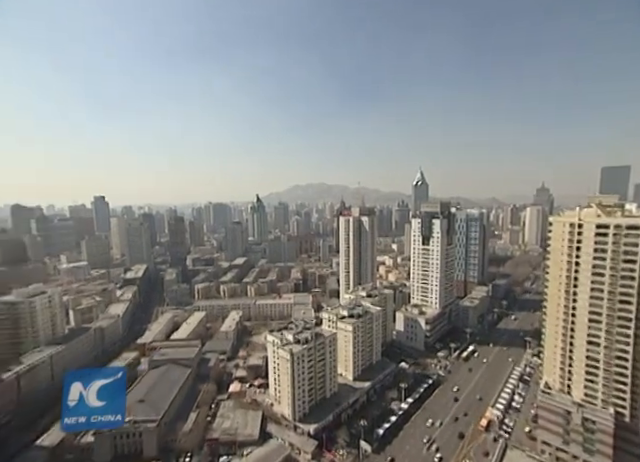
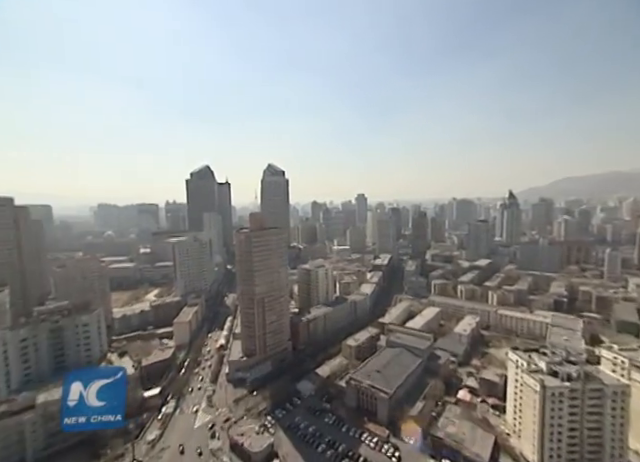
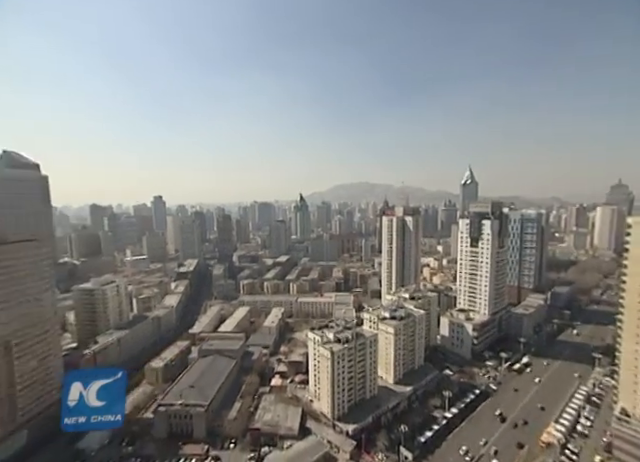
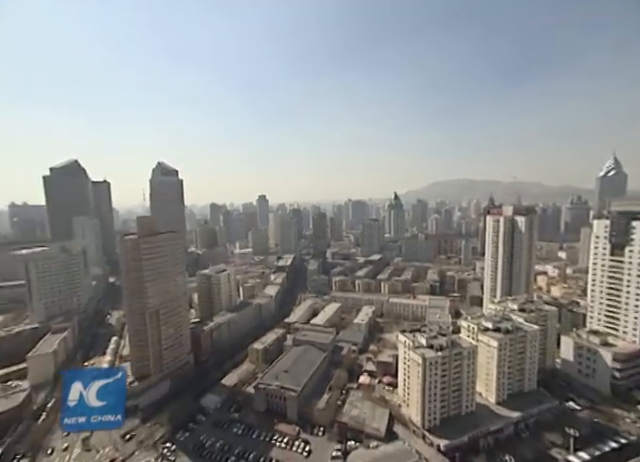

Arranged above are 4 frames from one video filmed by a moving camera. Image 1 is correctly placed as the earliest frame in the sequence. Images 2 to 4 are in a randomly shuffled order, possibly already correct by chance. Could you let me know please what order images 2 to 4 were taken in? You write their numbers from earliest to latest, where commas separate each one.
3, 4, 2
